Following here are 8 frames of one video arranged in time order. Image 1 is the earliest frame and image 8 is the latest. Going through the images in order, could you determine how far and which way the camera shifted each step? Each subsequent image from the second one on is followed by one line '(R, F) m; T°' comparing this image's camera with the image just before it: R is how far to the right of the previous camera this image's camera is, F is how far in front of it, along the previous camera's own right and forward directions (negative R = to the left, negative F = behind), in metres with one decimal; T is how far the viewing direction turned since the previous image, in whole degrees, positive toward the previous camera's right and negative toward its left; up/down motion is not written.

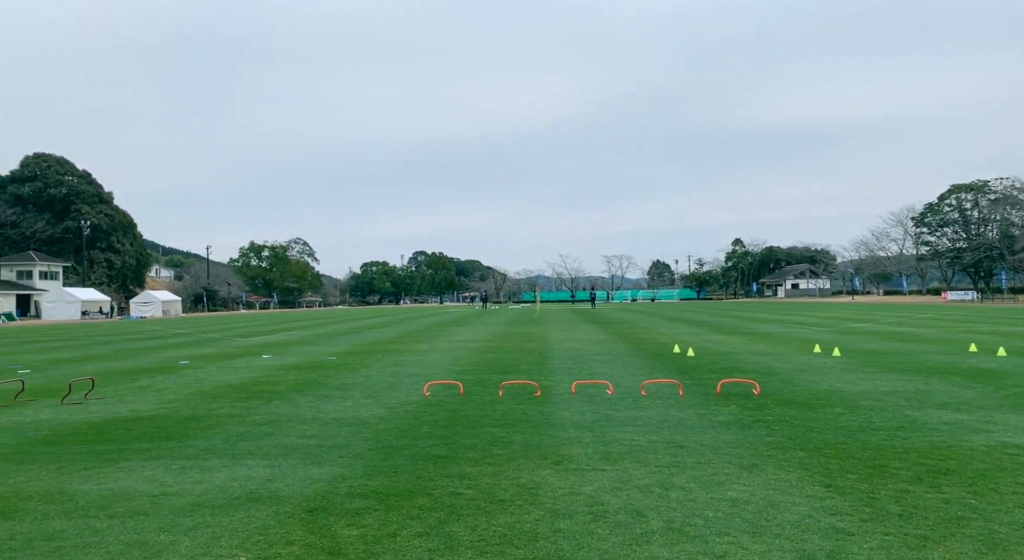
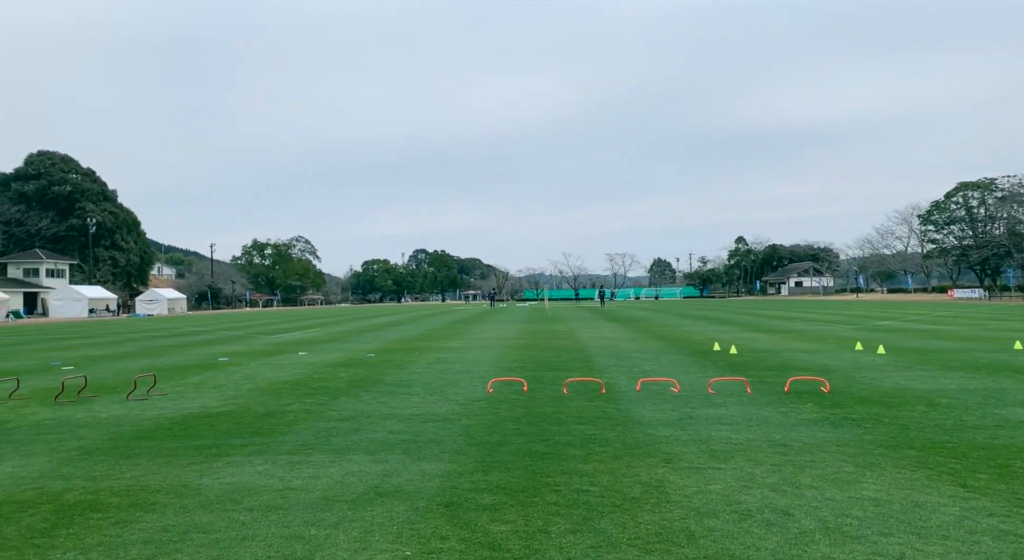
(-0.6, 0.0) m; -2°
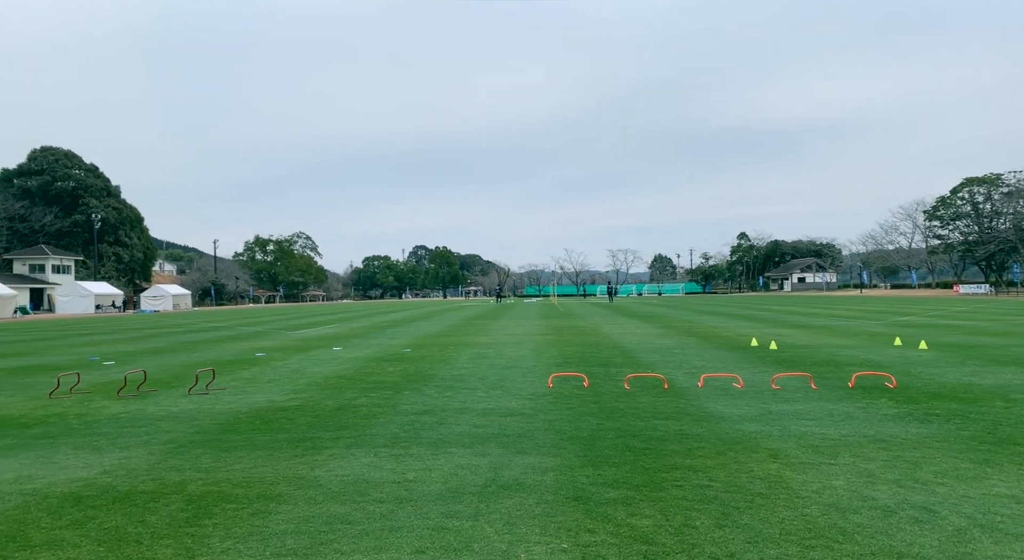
(-0.6, 0.0) m; -2°
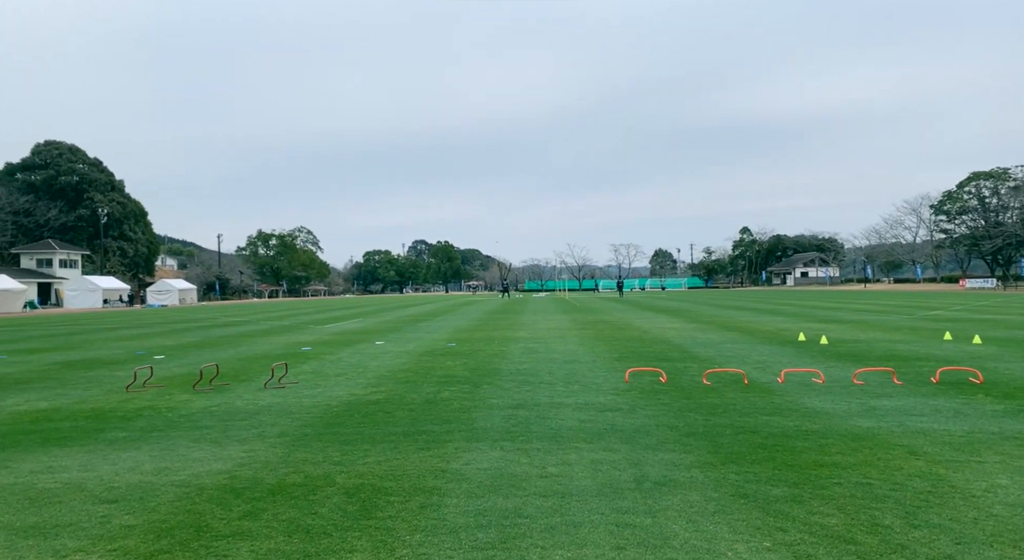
(-0.7, 0.0) m; -2°
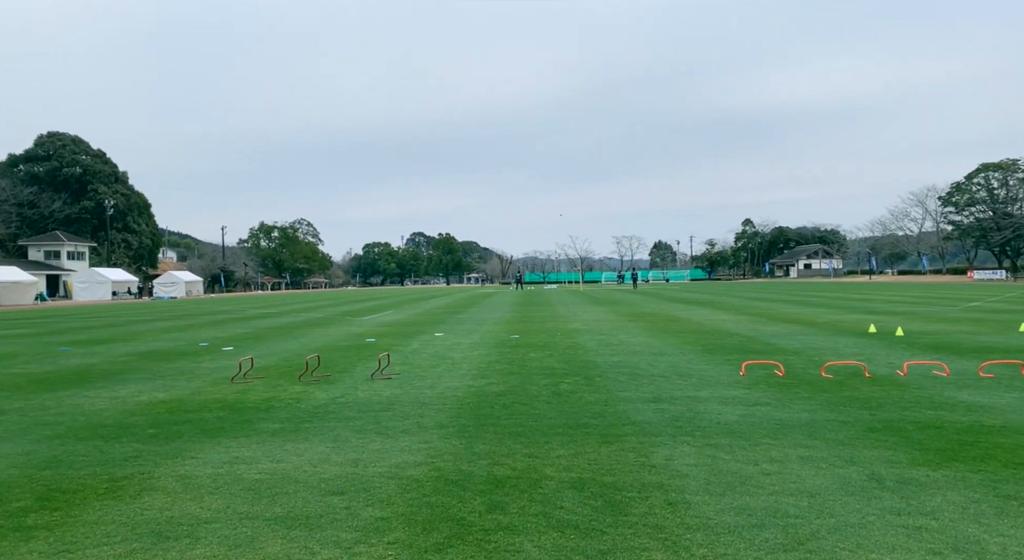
(-1.0, +0.1) m; -3°
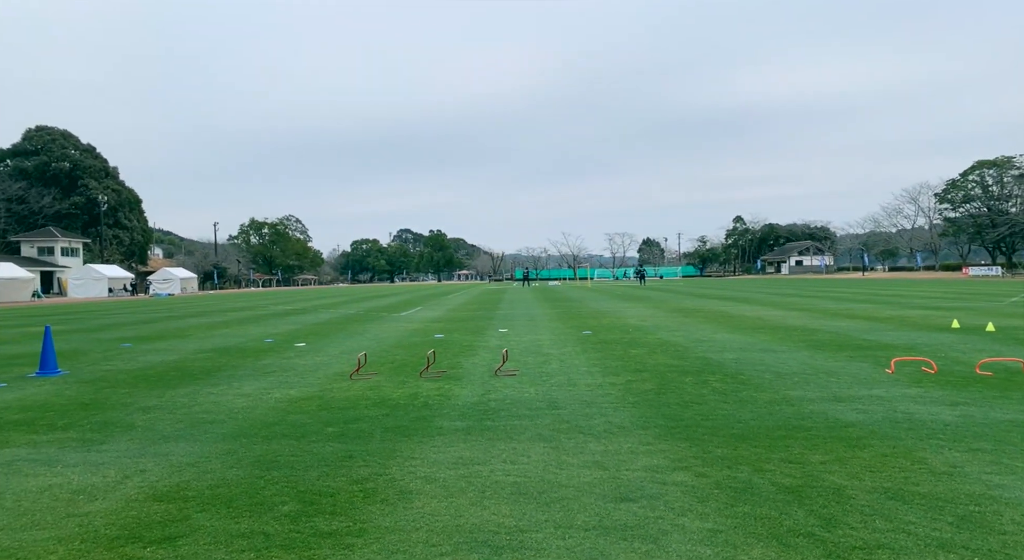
(-1.3, +0.3) m; -3°
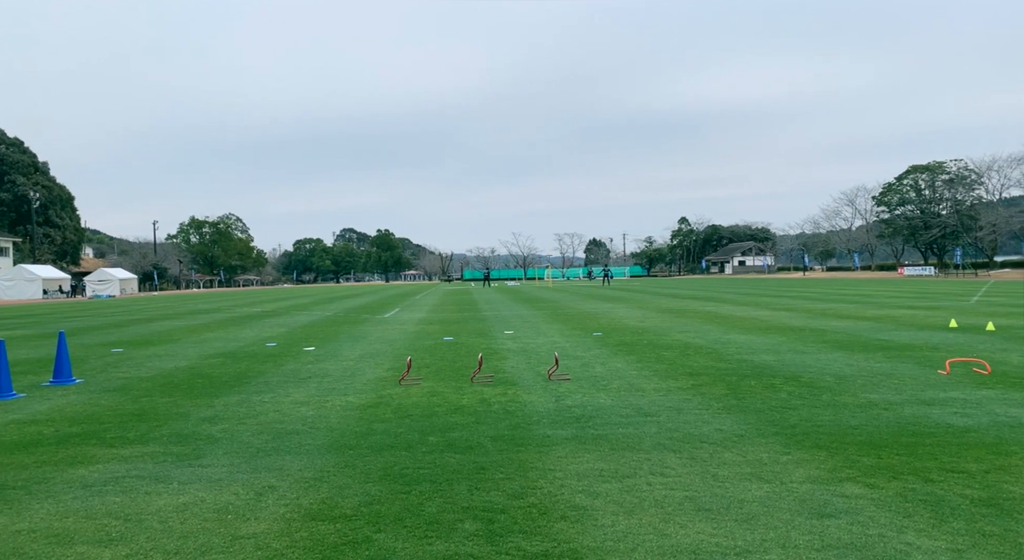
(-1.0, +0.1) m; +1°
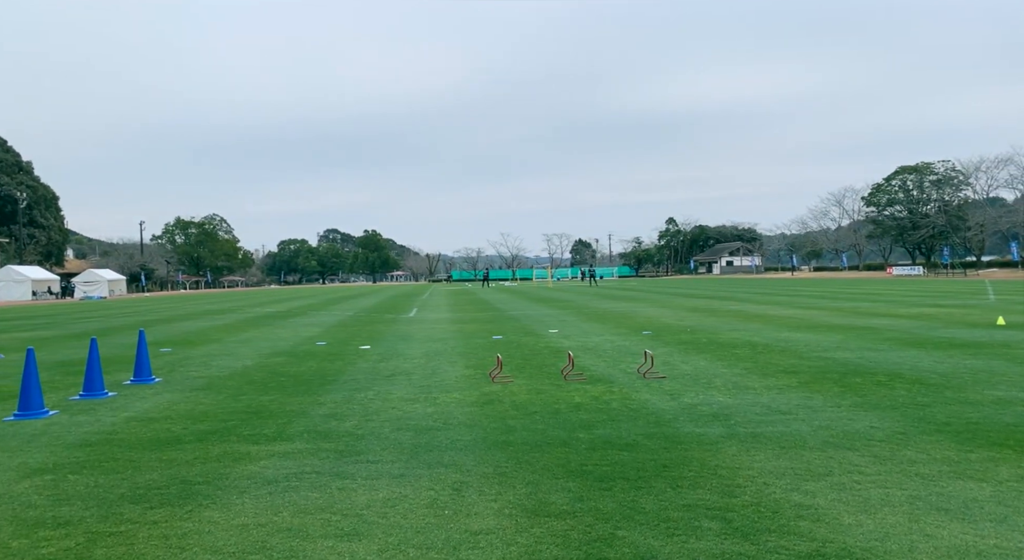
(-1.1, 0.0) m; -2°
